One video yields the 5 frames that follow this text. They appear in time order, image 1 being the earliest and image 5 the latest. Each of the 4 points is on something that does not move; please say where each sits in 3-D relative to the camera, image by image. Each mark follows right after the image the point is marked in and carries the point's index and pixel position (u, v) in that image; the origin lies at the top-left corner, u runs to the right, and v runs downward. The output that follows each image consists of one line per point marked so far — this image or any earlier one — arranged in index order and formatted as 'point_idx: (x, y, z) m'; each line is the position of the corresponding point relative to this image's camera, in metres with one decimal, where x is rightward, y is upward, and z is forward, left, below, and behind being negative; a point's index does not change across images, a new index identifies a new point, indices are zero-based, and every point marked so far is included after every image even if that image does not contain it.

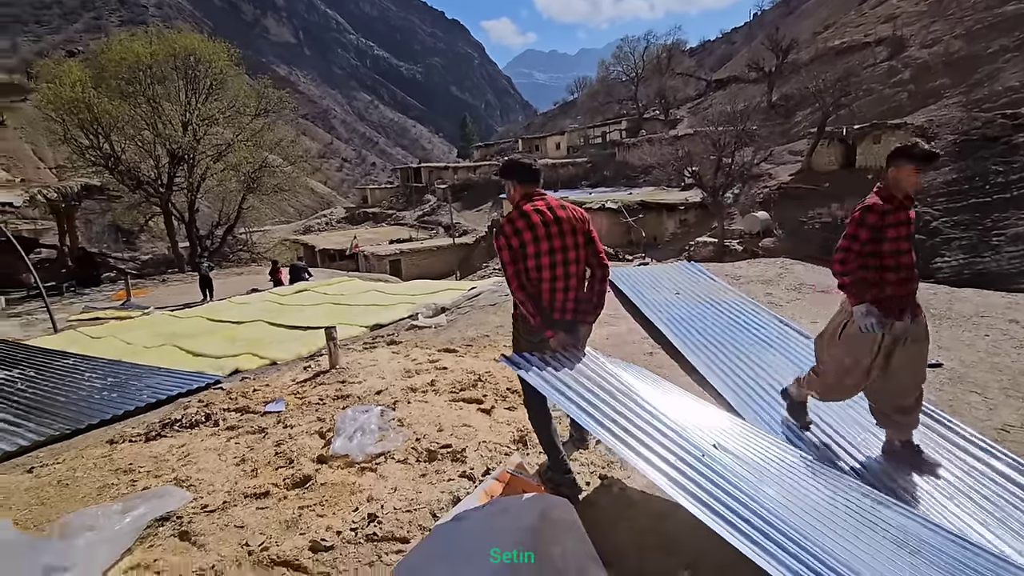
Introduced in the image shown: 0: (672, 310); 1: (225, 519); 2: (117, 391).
0: (+2.1, -0.3, +6.8) m
1: (-1.8, -1.4, +3.1) m
2: (-4.5, -1.2, +5.8) m
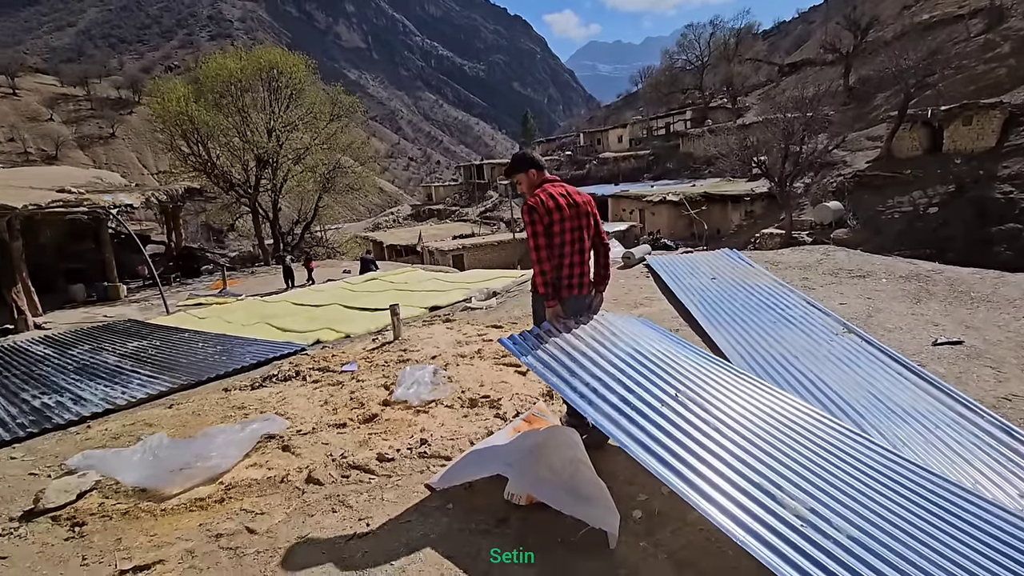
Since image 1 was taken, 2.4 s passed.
0: (+2.7, -0.1, +7.3) m
1: (-1.6, -1.2, +4.1) m
2: (-3.9, -0.9, +7.0) m
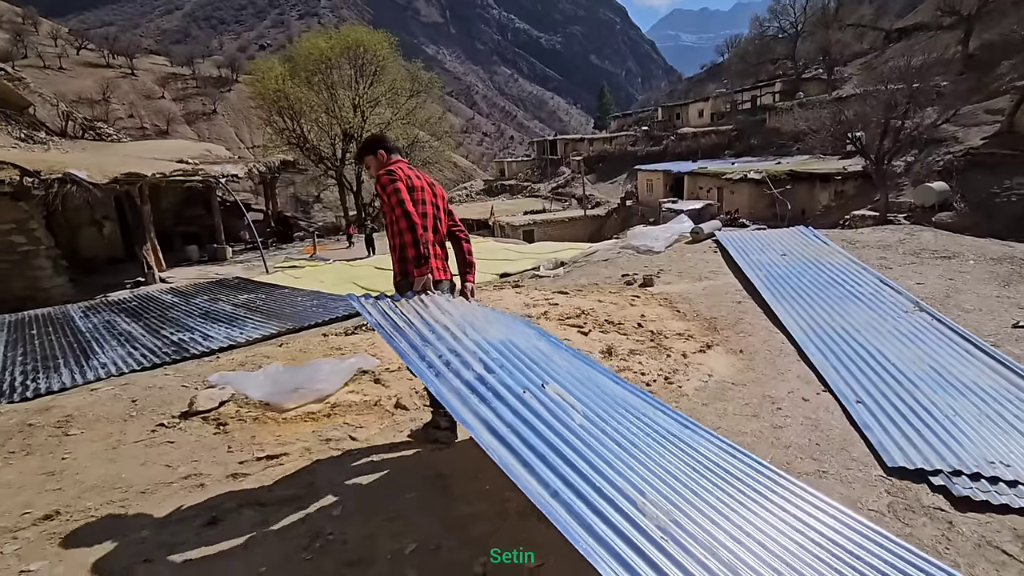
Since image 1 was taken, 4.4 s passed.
0: (+3.7, +0.3, +7.3) m
1: (-1.0, -0.8, +4.8) m
2: (-3.0, -0.3, +8.0) m
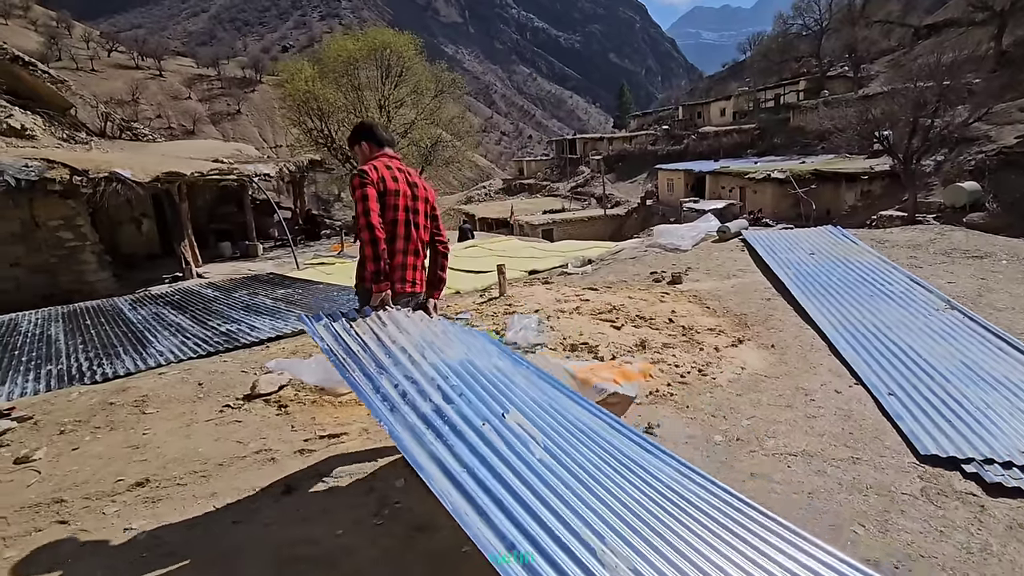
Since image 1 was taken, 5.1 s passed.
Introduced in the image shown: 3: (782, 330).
0: (+4.2, +0.3, +7.4) m
1: (-0.7, -0.7, +5.0) m
2: (-2.5, -0.2, +8.3) m
3: (+2.9, -0.5, +5.6) m
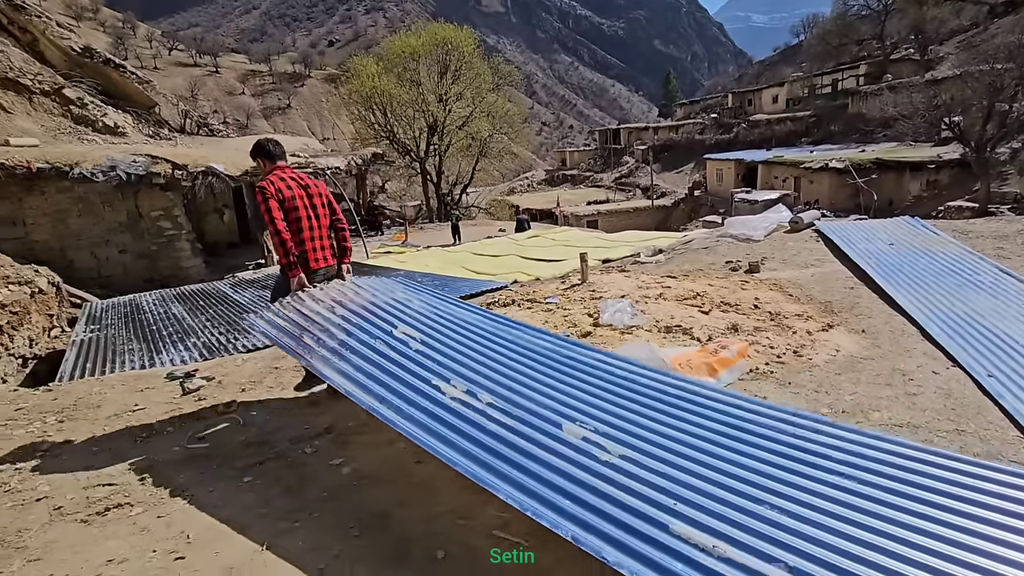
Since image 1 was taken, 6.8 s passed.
0: (+5.4, +0.4, +7.5) m
1: (+0.4, -0.6, +5.5) m
2: (-1.2, 0.0, +8.9) m
3: (+4.1, -0.3, +5.8) m
